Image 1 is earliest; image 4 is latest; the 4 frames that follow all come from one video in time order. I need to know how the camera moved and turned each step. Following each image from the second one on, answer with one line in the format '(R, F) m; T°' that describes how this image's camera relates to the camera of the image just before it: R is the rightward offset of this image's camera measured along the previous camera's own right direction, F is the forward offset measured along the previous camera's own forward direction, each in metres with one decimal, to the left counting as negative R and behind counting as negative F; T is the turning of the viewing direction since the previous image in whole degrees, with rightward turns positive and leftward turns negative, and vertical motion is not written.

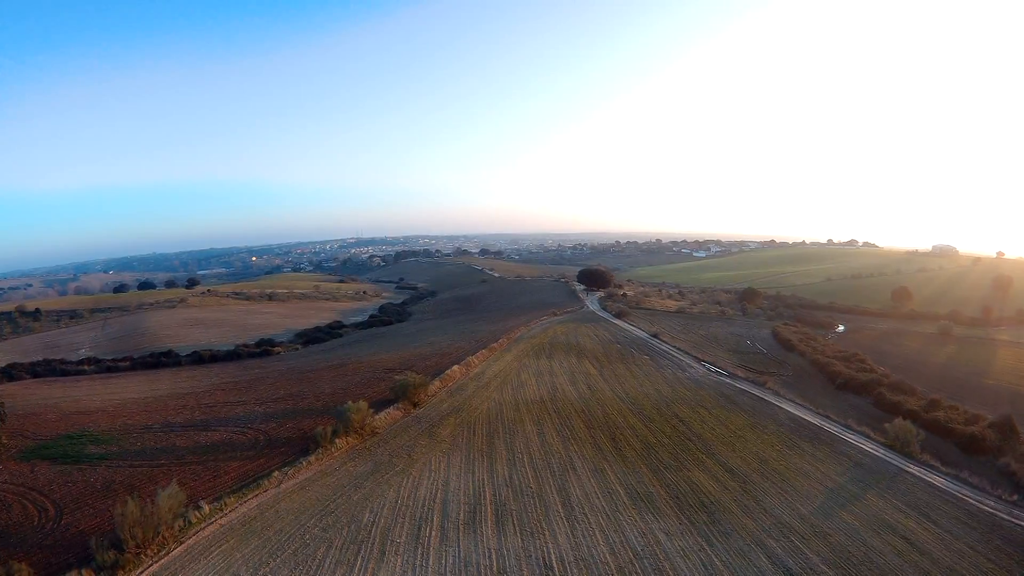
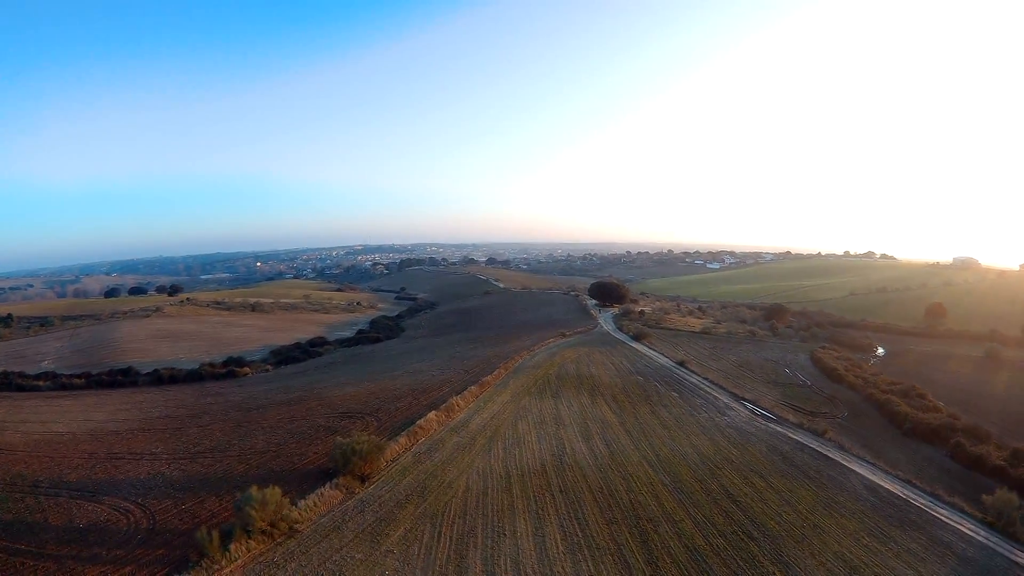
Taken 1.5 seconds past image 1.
(+0.5, +5.2) m; -1°
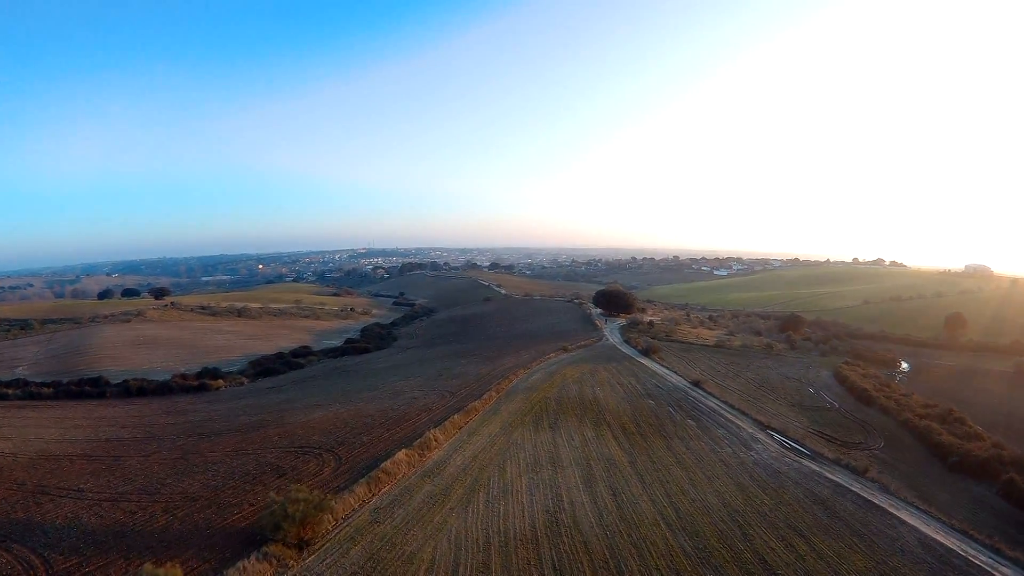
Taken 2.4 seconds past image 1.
(+0.5, +2.9) m; -1°
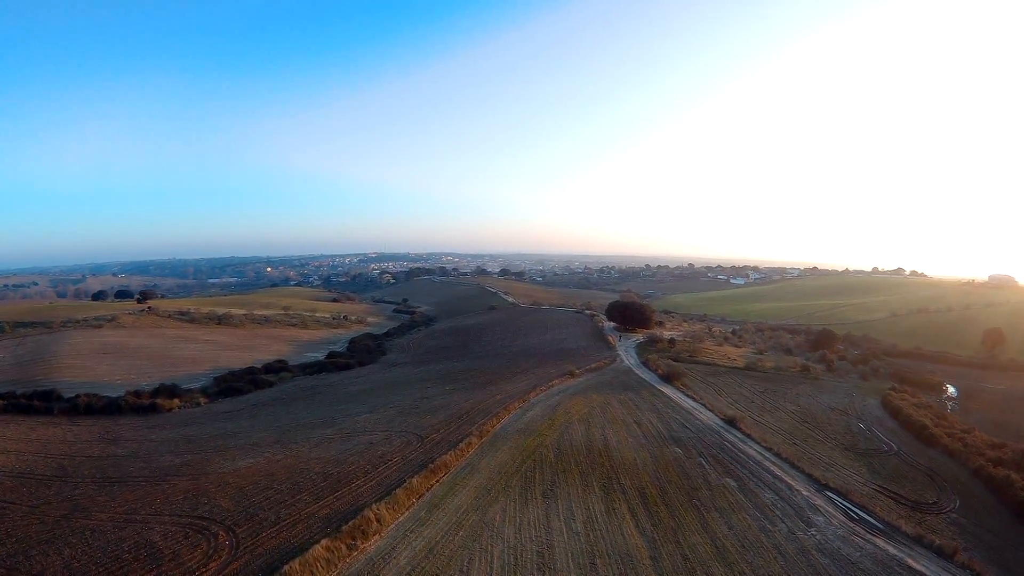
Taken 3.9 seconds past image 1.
(+0.8, +4.4) m; -1°
